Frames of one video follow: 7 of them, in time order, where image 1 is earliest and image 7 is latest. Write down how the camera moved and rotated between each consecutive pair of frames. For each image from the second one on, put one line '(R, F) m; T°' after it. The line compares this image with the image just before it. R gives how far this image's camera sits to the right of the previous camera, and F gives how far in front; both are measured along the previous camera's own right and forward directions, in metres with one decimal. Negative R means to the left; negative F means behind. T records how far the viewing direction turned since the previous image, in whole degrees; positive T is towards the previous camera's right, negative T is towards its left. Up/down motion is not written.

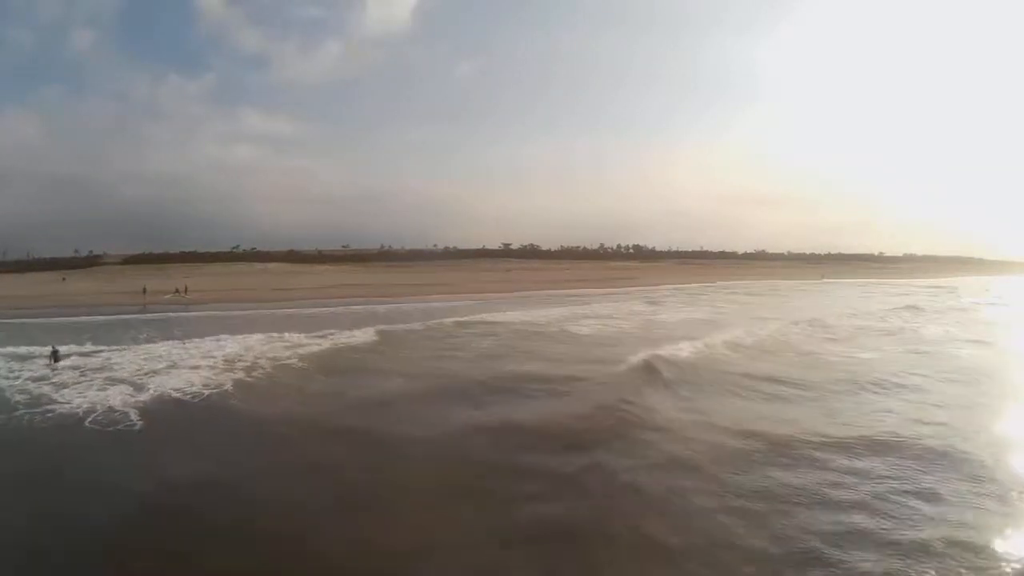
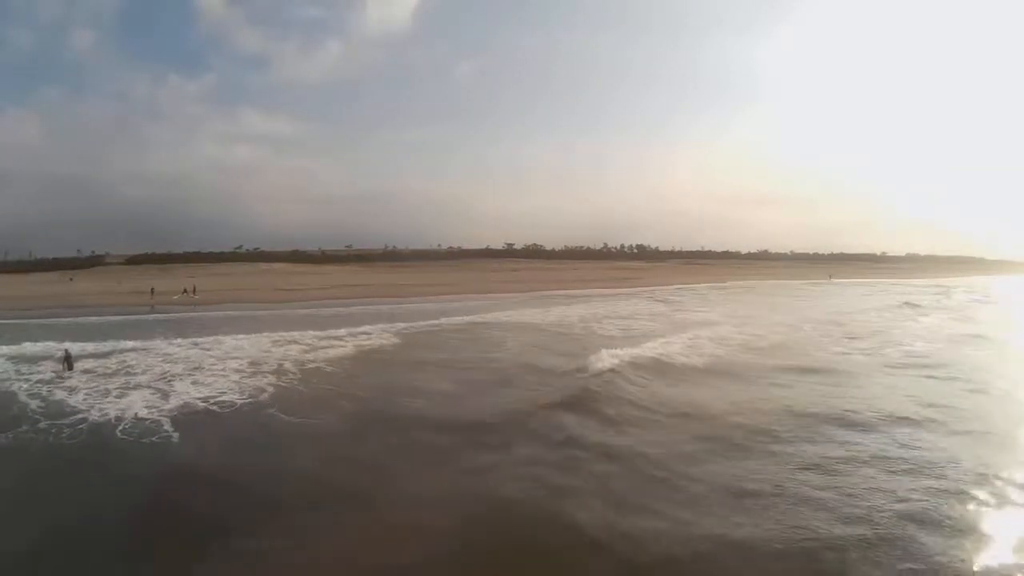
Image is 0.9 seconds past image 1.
(-0.5, +0.4) m; 0°
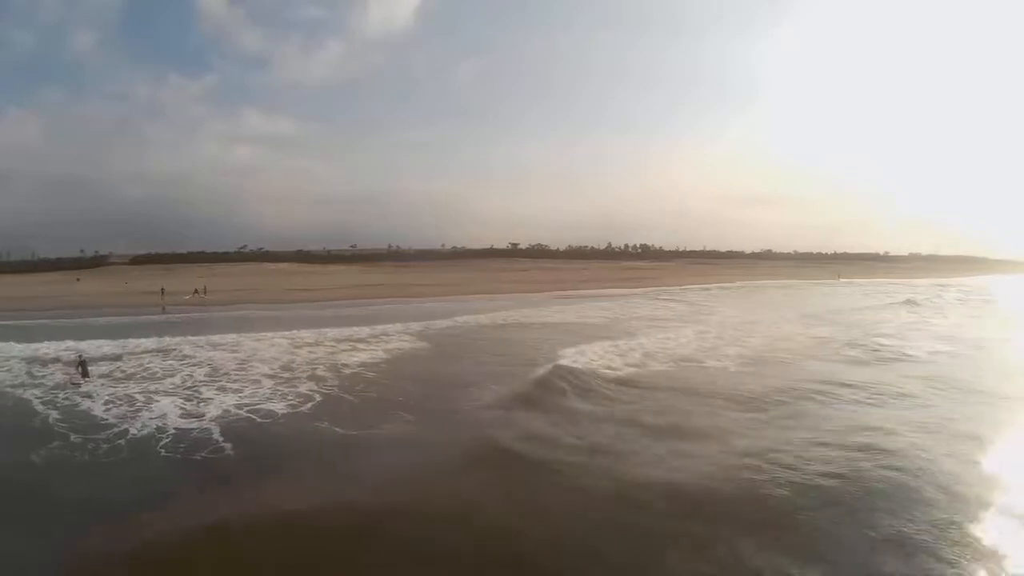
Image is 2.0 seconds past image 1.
(-0.6, +0.4) m; 0°
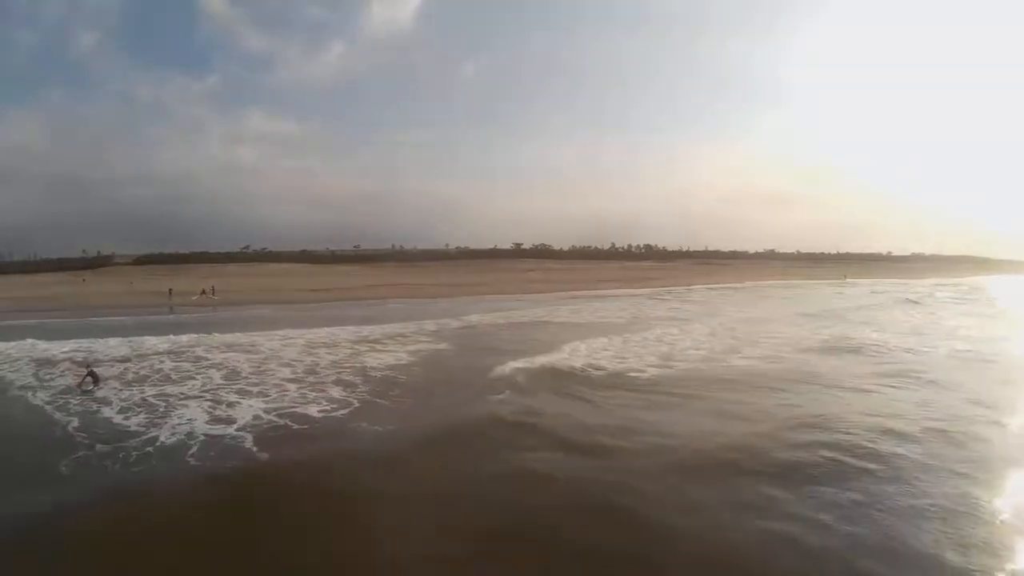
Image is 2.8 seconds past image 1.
(-0.4, +0.3) m; 0°
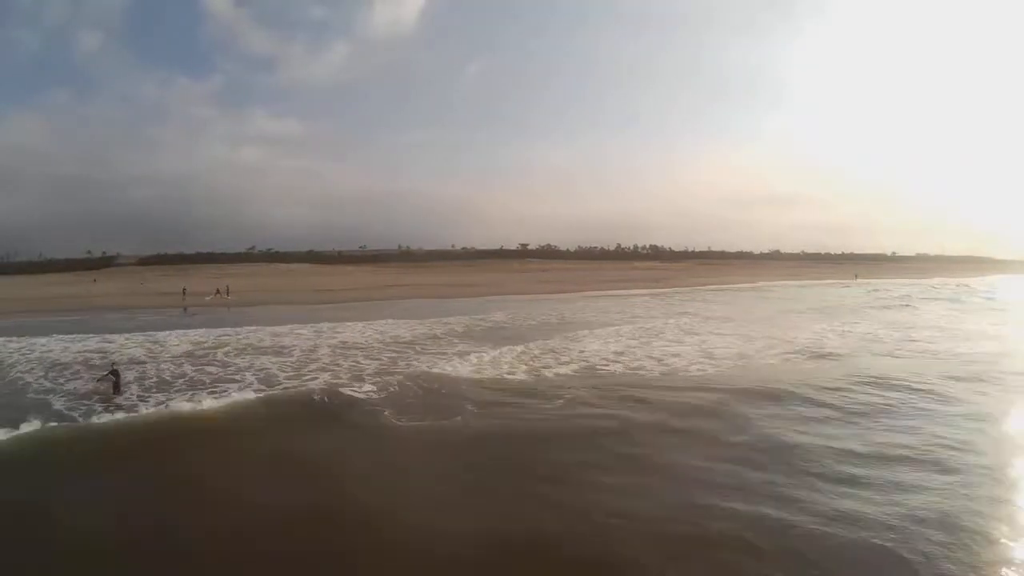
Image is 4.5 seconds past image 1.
(-0.7, +0.5) m; 0°
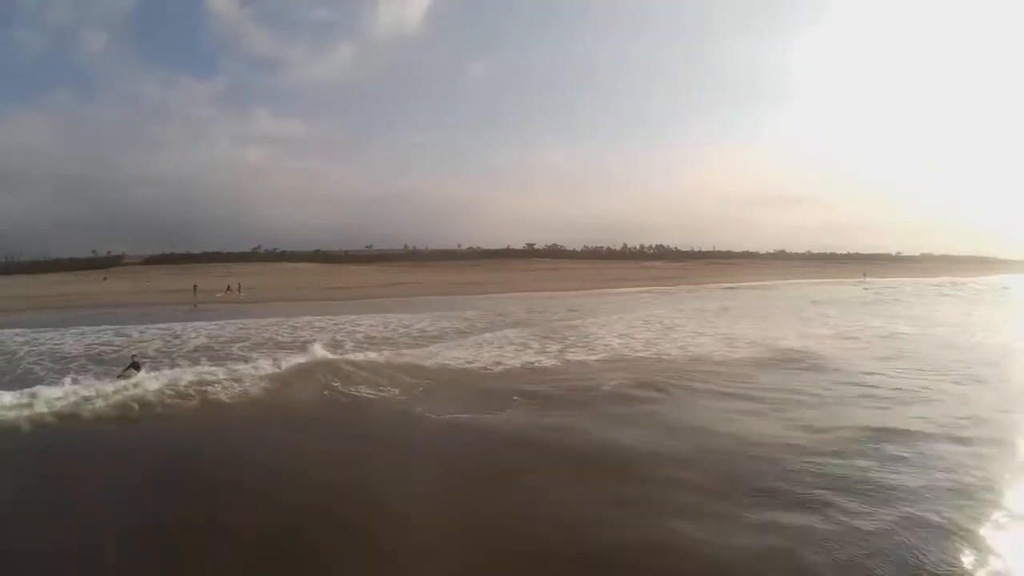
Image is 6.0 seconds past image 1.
(-0.5, +0.4) m; 0°
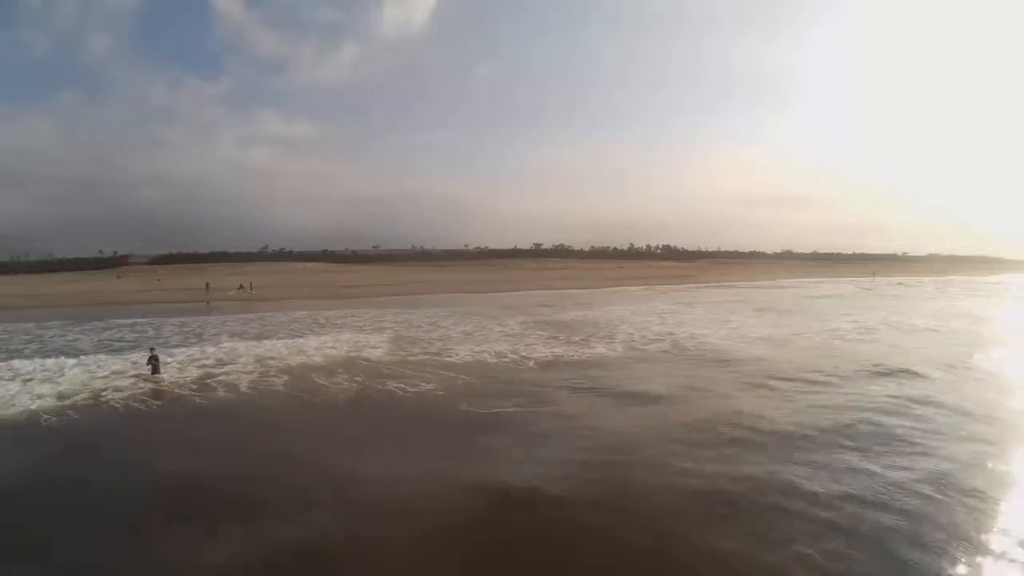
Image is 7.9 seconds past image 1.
(-0.4, +0.3) m; 0°
